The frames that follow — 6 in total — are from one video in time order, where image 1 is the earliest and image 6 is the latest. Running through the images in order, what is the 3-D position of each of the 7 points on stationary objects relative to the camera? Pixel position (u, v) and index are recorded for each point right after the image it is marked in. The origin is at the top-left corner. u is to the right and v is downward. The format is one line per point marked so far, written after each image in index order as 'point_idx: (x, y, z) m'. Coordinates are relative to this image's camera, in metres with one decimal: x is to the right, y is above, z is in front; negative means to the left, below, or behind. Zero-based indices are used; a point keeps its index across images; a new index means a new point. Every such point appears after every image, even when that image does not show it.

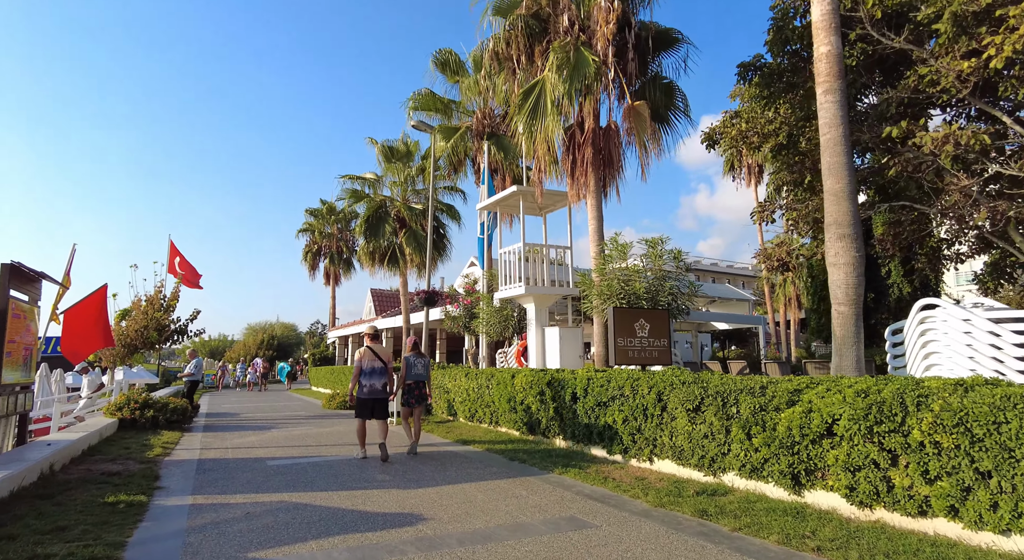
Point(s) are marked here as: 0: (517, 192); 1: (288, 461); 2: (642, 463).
0: (+0.1, +1.9, +13.4) m
1: (-3.2, -2.6, +9.1) m
2: (+1.6, -2.2, +7.7) m
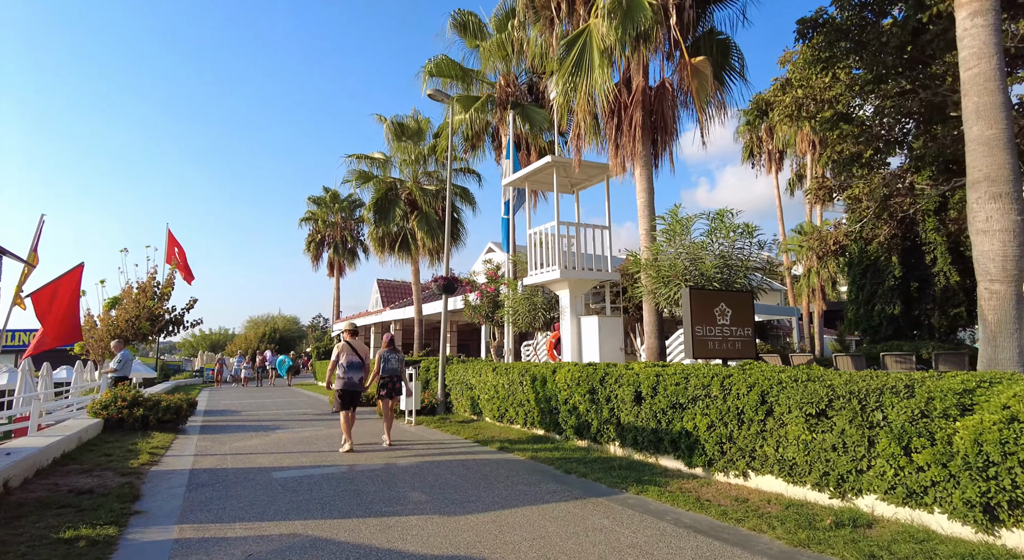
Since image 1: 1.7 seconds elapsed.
0: (+0.7, +2.2, +12.0) m
1: (-2.6, -2.3, +7.6) m
2: (+2.2, -1.9, +6.3) m
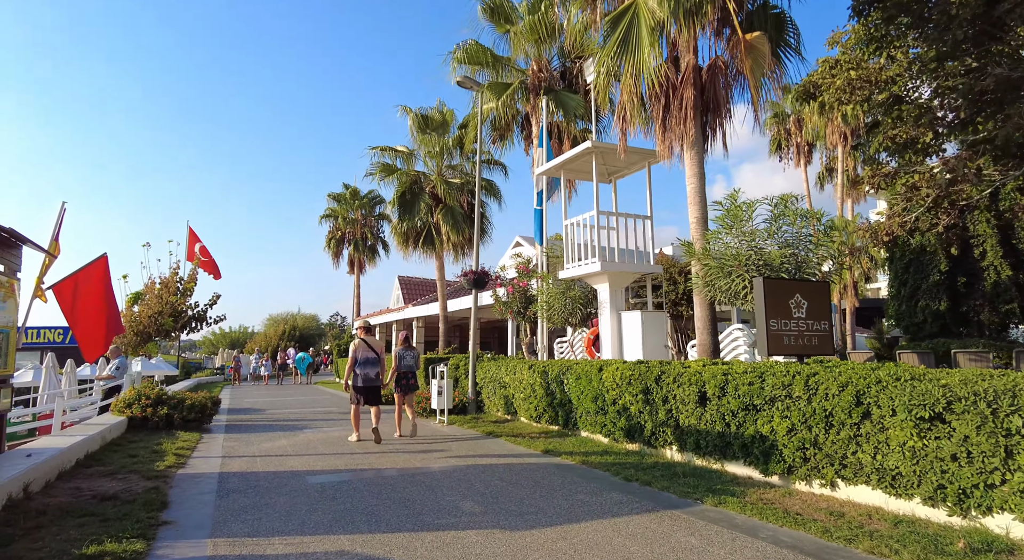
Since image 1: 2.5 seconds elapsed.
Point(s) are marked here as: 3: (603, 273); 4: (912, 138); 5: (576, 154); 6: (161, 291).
0: (+1.4, +2.3, +11.3) m
1: (-2.0, -2.2, +7.1) m
2: (+2.7, -1.8, +5.6) m
3: (+1.7, +0.1, +11.6) m
4: (+7.8, +2.7, +12.4) m
5: (+1.2, +2.3, +11.7) m
6: (-8.6, -0.3, +15.6) m
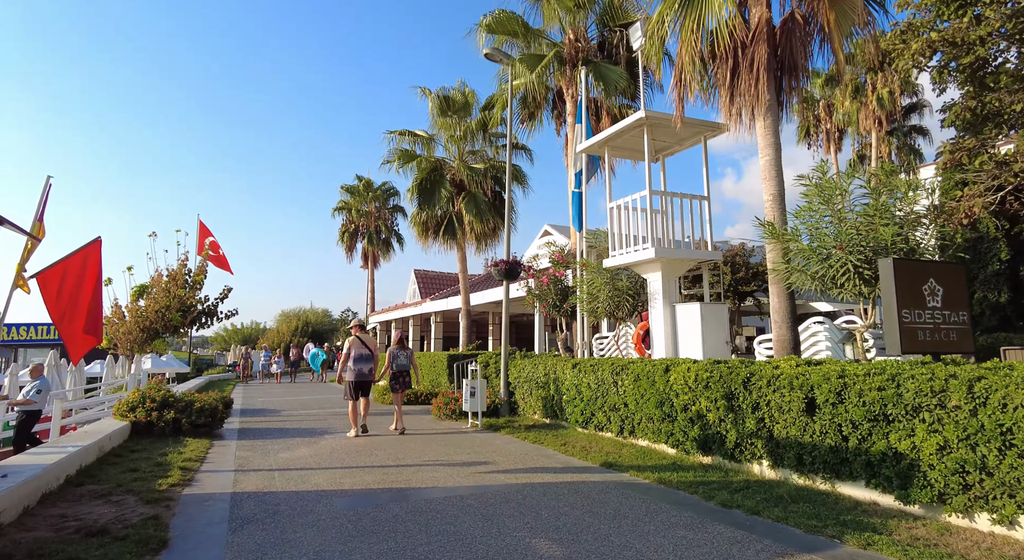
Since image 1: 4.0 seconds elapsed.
0: (+2.0, +2.5, +10.1) m
1: (-1.4, -2.1, +6.0) m
2: (+3.3, -1.7, +4.4) m
3: (+2.3, +0.3, +10.4) m
4: (+8.5, +3.0, +11.1) m
5: (+1.8, +2.5, +10.5) m
6: (-7.8, -0.1, +14.6) m
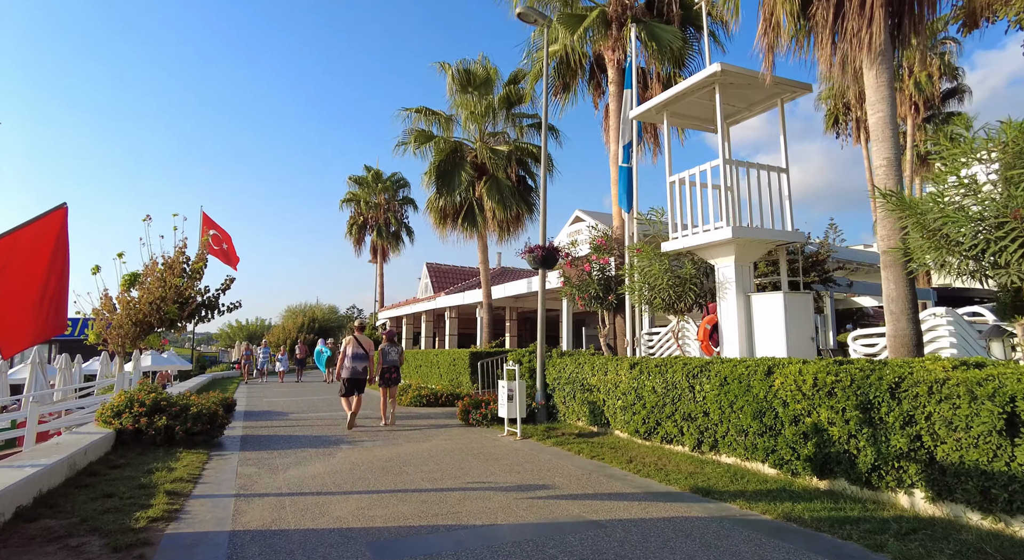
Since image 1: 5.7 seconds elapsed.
0: (+2.7, +2.7, +8.6) m
1: (-0.7, -1.9, +4.5) m
2: (+3.9, -1.5, +2.9) m
3: (+3.0, +0.5, +8.9) m
4: (+9.1, +3.2, +9.5) m
5: (+2.5, +2.7, +8.9) m
6: (-7.2, +0.1, +13.2) m
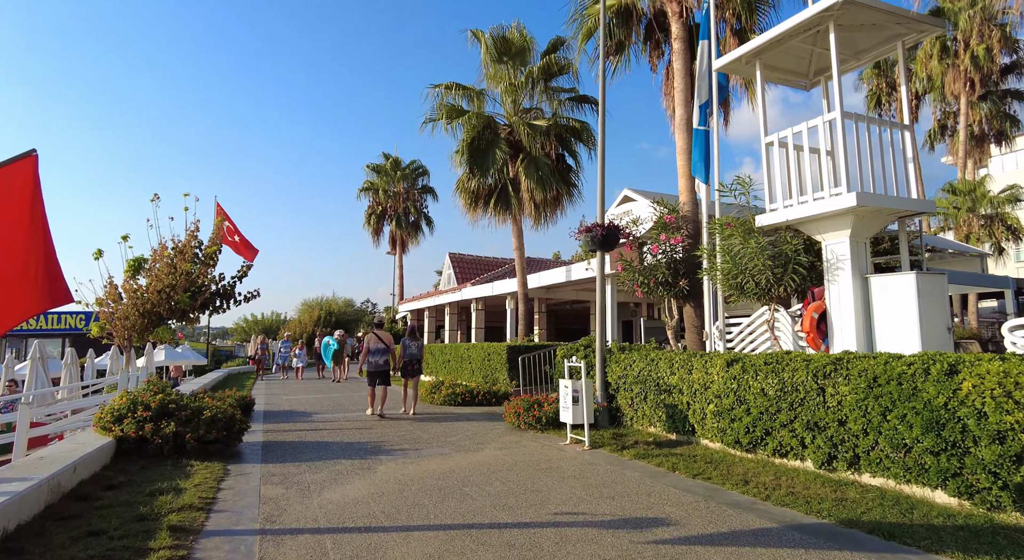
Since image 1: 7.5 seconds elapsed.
0: (+3.5, +2.9, +7.1) m
1: (0.0, -1.7, +3.1) m
2: (+4.7, -1.3, +1.4) m
3: (+3.8, +0.8, +7.3) m
4: (+10.0, +3.4, +7.9) m
5: (+3.3, +3.0, +7.4) m
6: (-6.2, +0.4, +11.8) m
